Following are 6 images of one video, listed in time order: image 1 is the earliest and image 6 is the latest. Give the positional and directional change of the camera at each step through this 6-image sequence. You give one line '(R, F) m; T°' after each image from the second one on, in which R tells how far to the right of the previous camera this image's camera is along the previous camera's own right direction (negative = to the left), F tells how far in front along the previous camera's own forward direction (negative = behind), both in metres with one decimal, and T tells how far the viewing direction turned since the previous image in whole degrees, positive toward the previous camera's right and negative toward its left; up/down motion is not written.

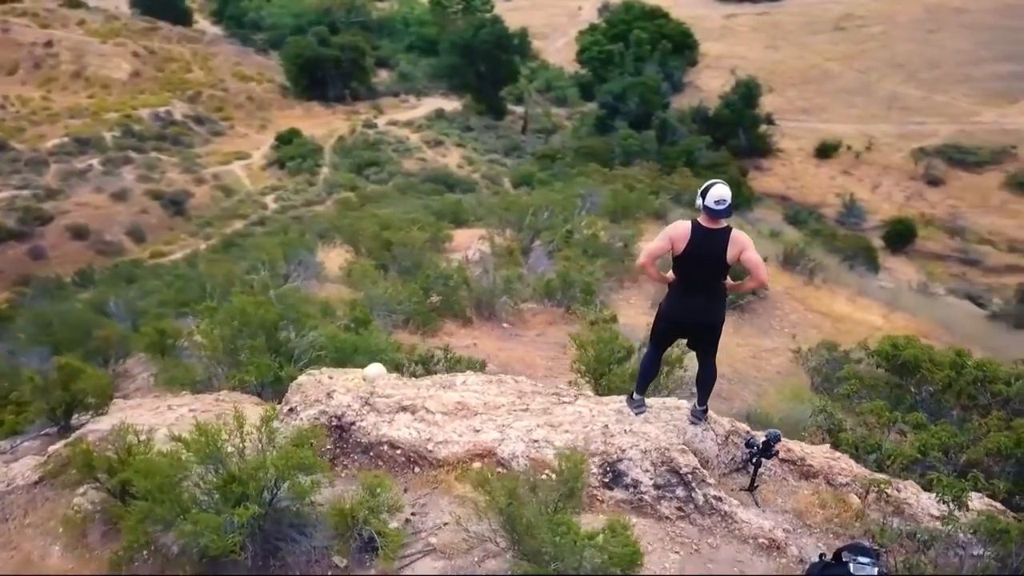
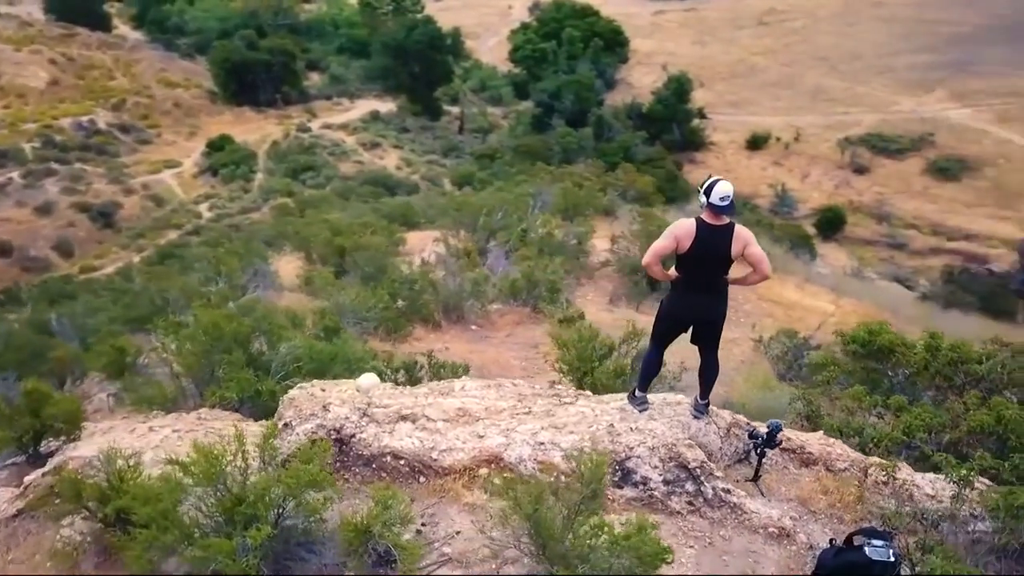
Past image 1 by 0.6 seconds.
(-0.4, +0.1) m; +4°
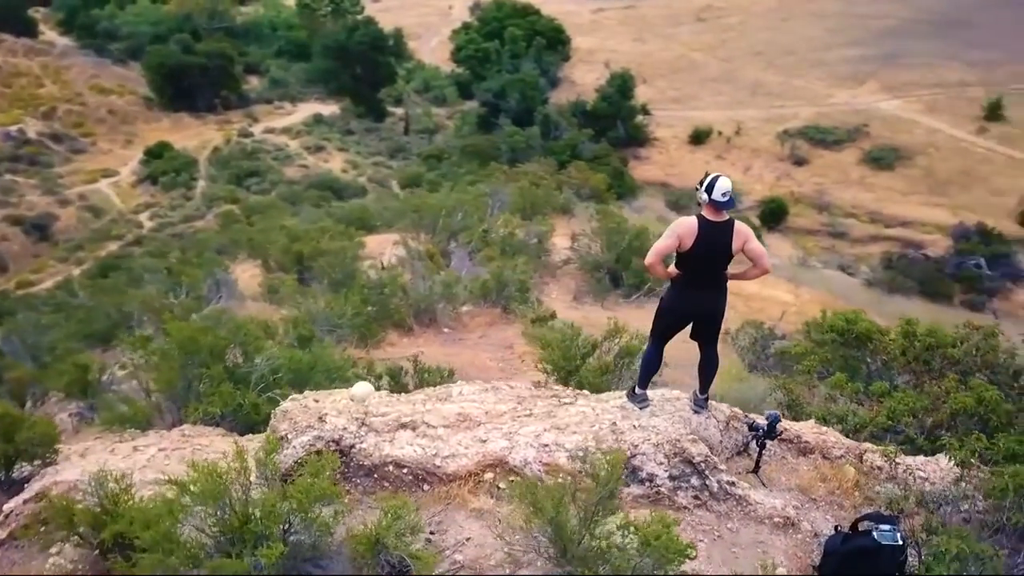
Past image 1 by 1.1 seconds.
(-0.3, 0.0) m; +4°
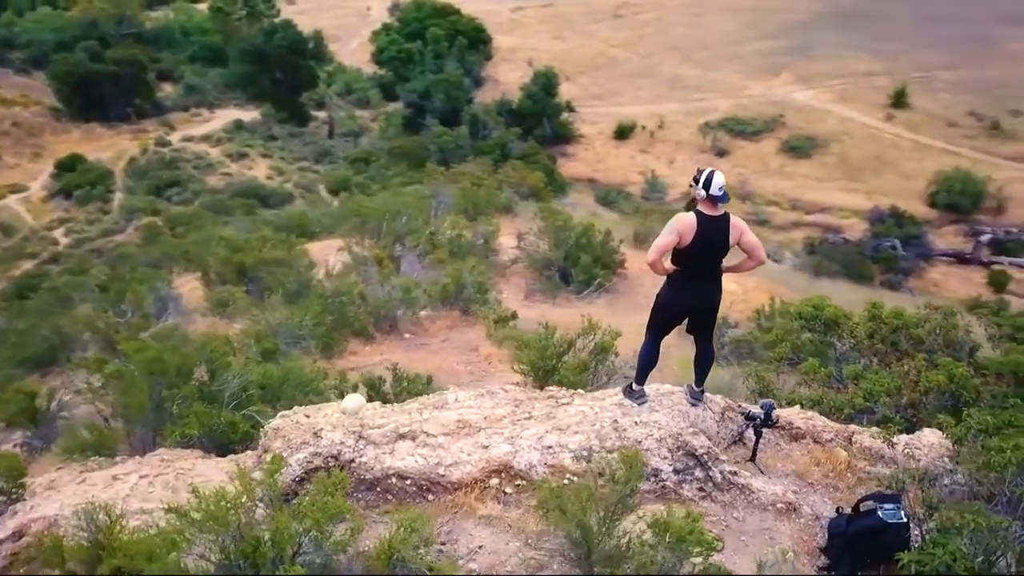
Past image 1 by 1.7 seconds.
(-0.4, +0.1) m; +5°
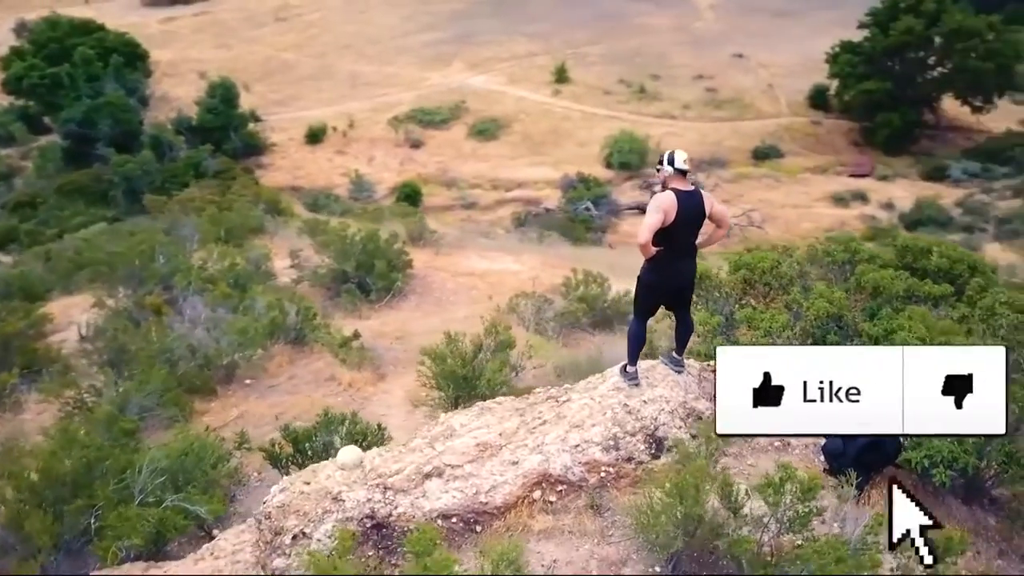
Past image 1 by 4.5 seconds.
(-1.8, +0.4) m; +20°
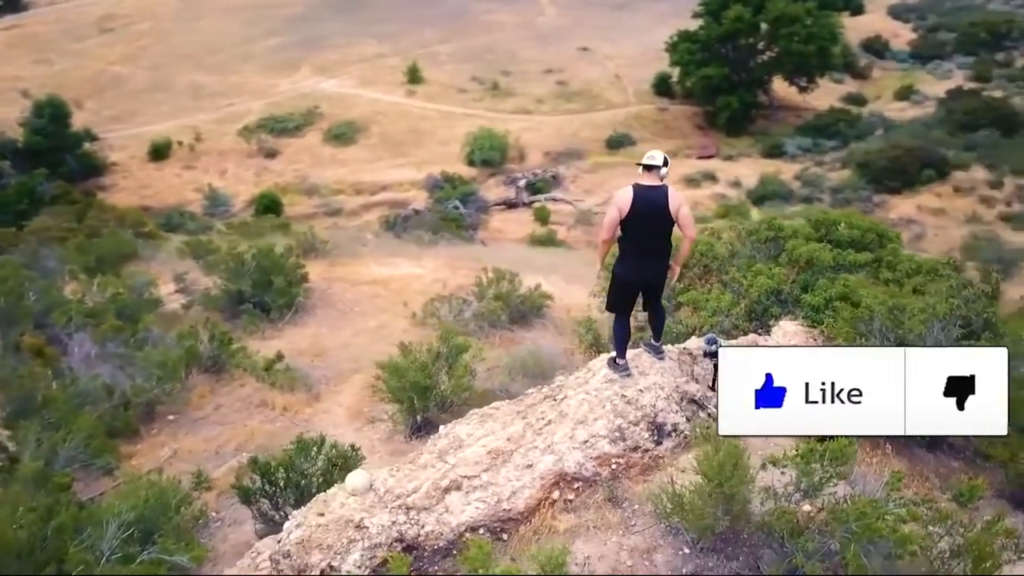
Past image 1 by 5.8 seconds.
(-0.9, +0.1) m; +9°
